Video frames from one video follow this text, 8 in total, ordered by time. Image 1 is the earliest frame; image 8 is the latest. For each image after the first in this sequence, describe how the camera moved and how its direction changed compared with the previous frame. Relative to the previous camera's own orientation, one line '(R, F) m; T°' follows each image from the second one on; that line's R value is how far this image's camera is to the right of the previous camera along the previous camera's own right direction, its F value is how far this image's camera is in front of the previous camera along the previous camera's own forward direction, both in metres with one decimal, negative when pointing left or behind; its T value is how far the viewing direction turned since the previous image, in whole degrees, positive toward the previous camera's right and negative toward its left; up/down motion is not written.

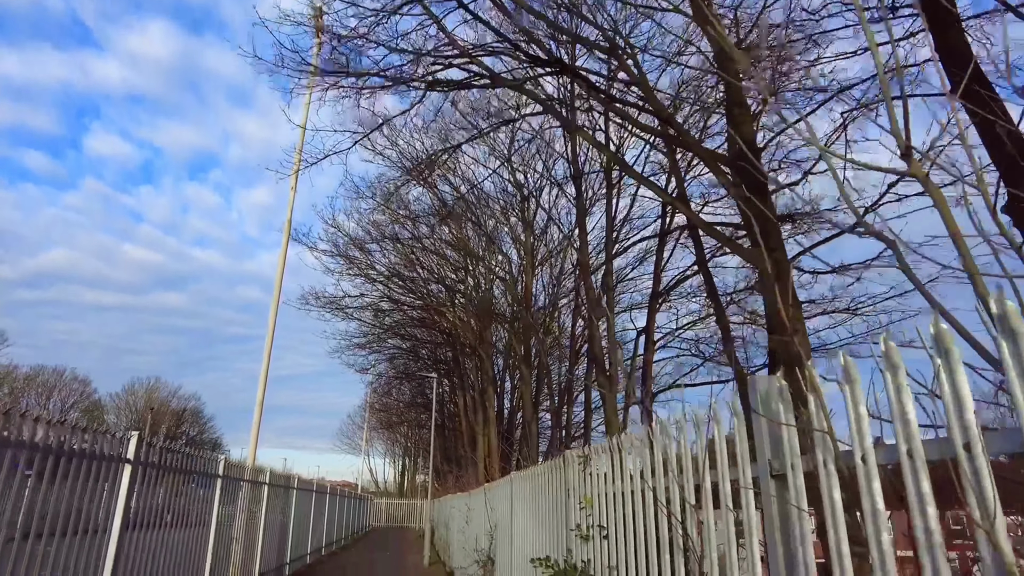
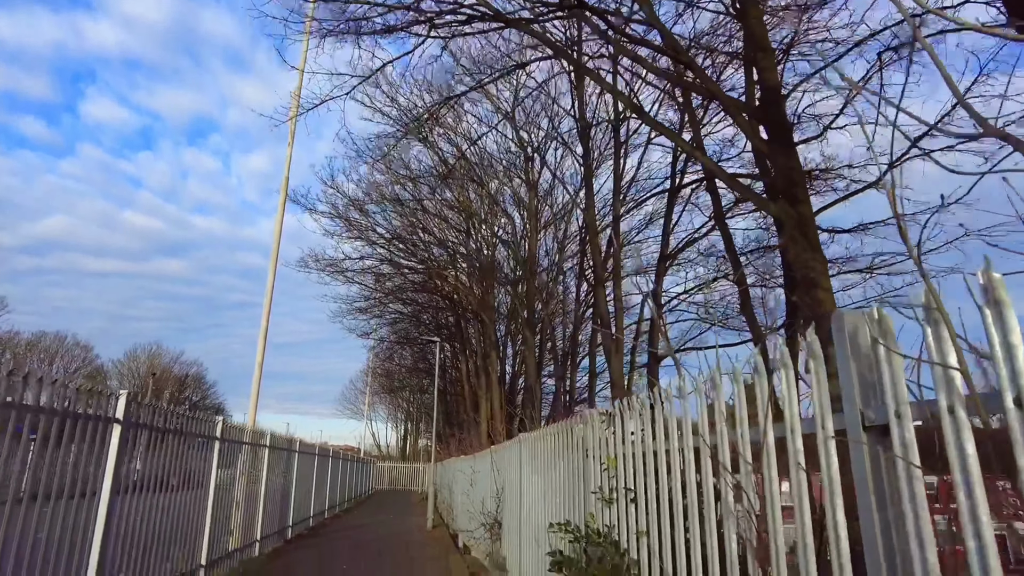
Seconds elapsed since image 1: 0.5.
(-0.1, +0.4) m; 0°
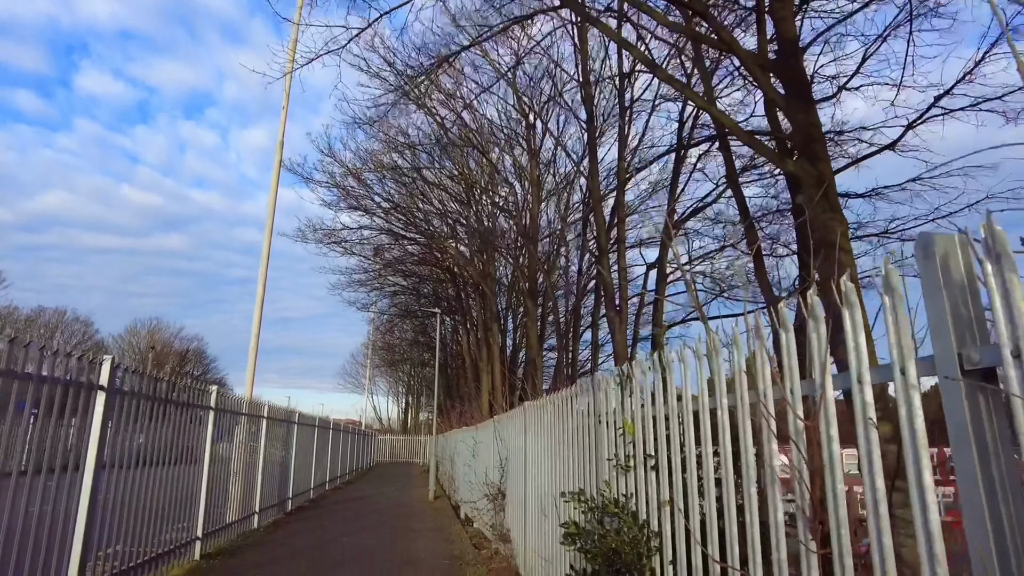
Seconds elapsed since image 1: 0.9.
(0.0, +0.3) m; 0°
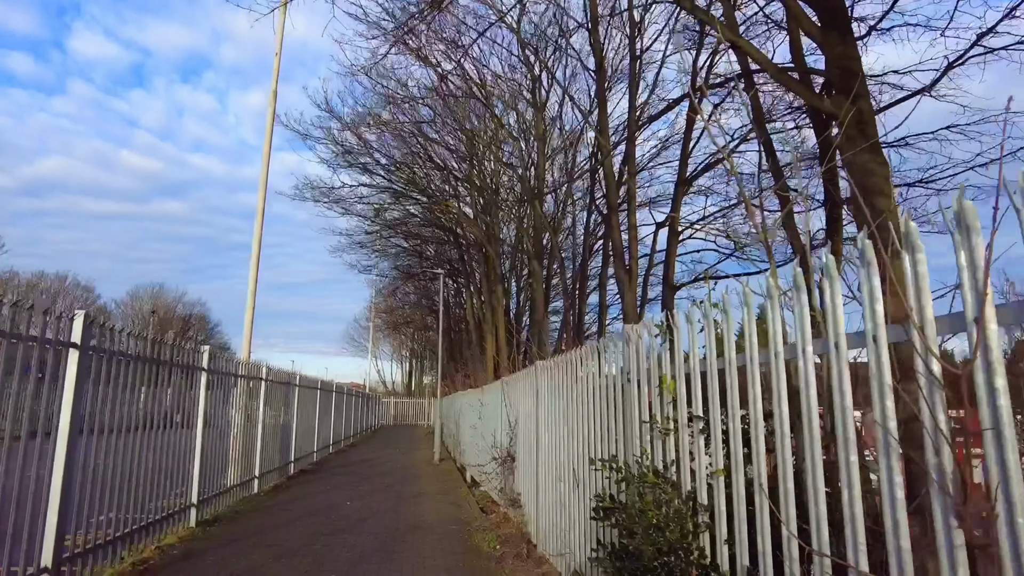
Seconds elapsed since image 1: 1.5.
(-0.1, +0.5) m; 0°
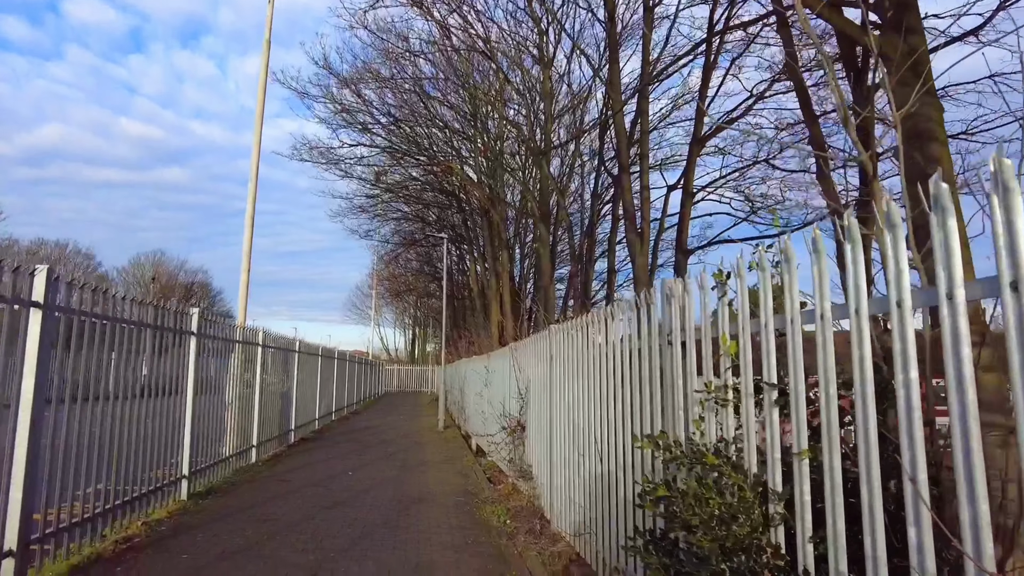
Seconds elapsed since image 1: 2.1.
(-0.1, +0.5) m; 0°
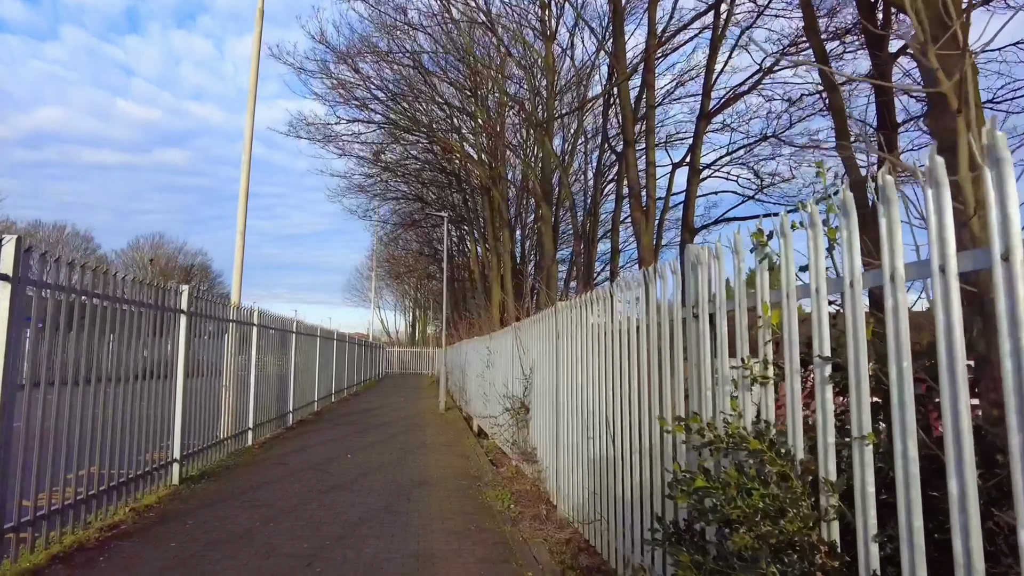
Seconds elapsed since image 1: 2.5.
(0.0, +0.3) m; 0°
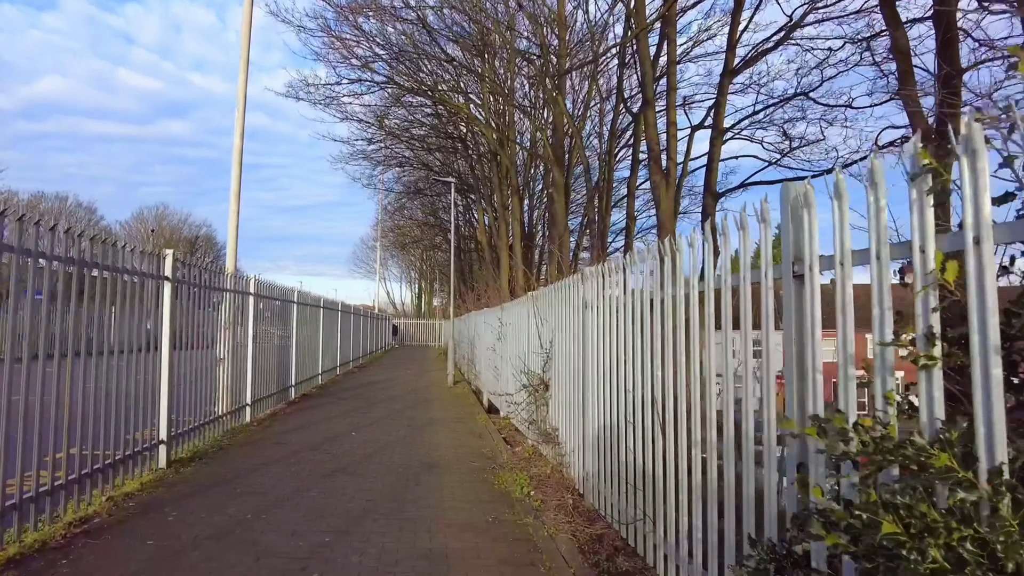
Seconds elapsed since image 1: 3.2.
(-0.1, +0.7) m; -1°
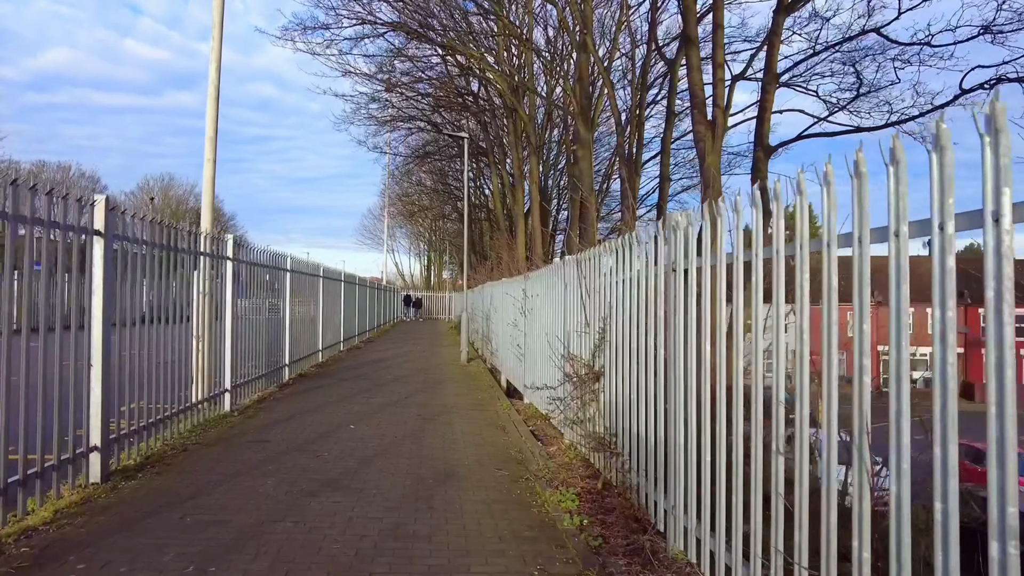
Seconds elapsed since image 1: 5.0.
(-0.3, +1.5) m; -1°
